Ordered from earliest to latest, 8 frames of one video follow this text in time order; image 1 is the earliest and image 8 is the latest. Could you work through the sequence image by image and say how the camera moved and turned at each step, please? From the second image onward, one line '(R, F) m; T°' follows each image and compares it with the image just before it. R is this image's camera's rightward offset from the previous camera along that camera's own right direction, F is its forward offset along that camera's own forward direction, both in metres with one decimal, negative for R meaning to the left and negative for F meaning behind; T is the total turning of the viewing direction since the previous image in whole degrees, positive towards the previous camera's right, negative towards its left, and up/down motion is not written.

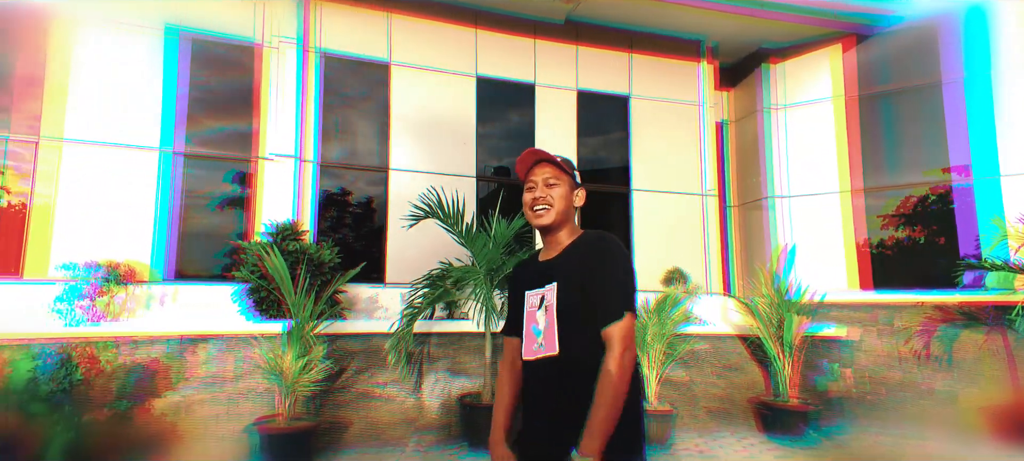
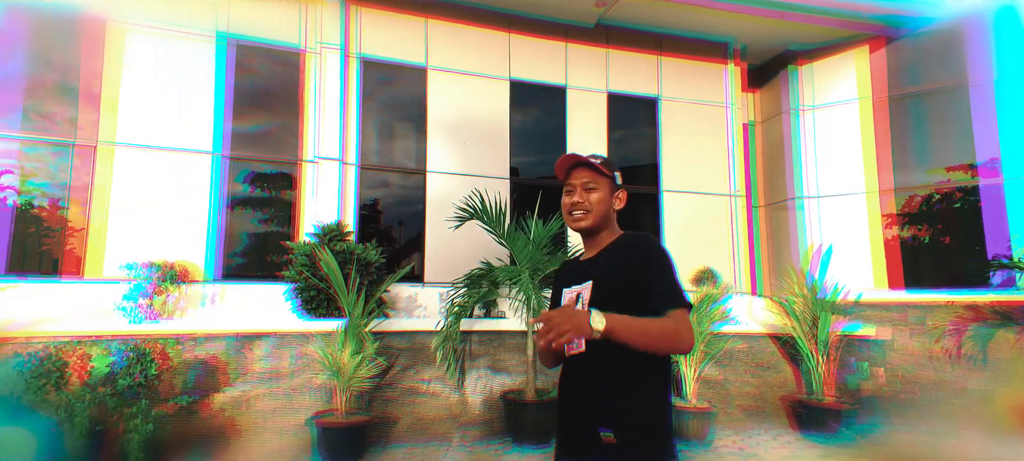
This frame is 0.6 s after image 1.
(-0.3, -0.1) m; -1°
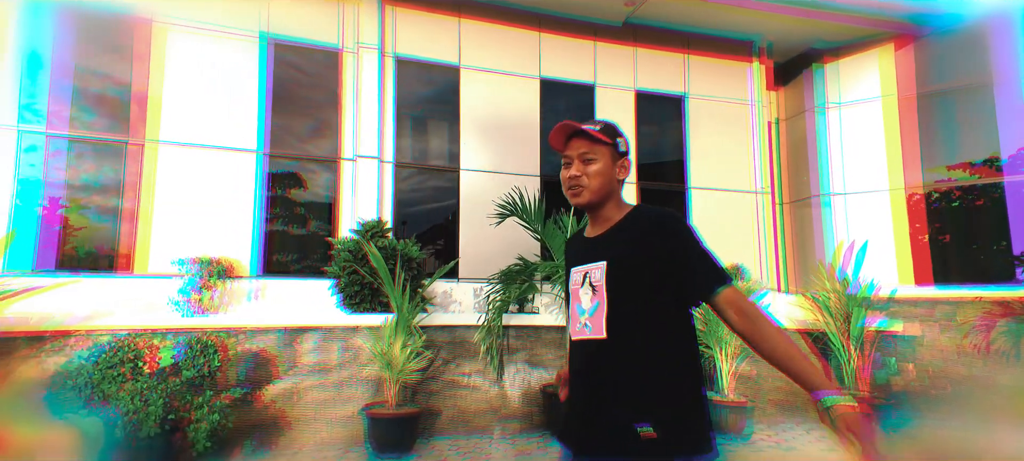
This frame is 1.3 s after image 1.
(-0.4, -0.1) m; 0°
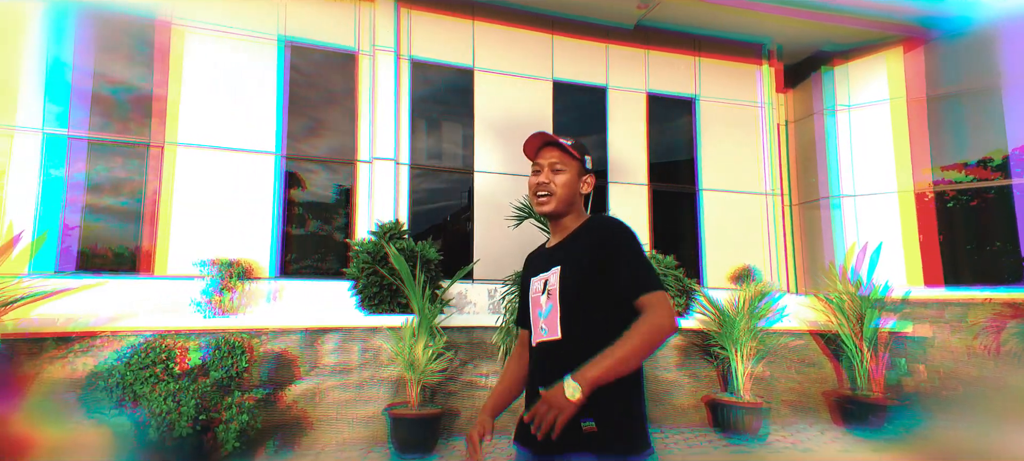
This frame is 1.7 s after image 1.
(-0.2, 0.0) m; 0°
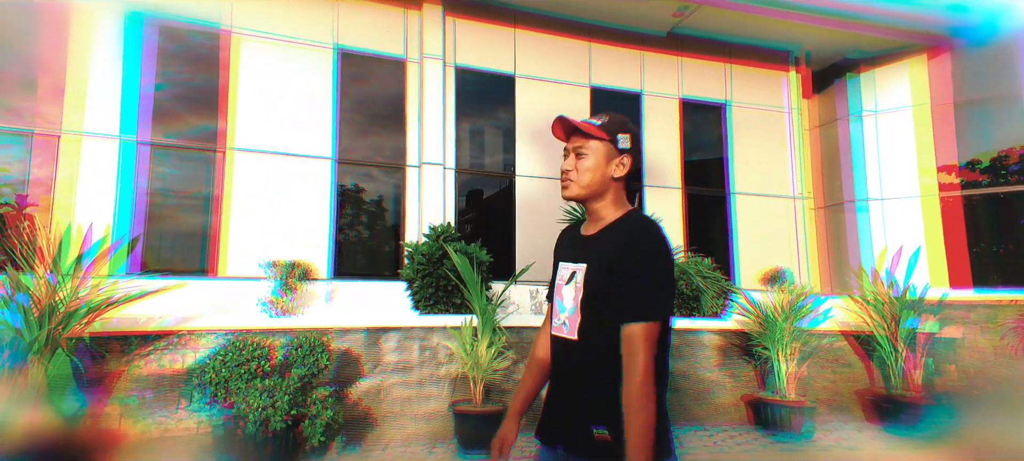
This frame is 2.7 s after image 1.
(-0.6, -0.2) m; 0°
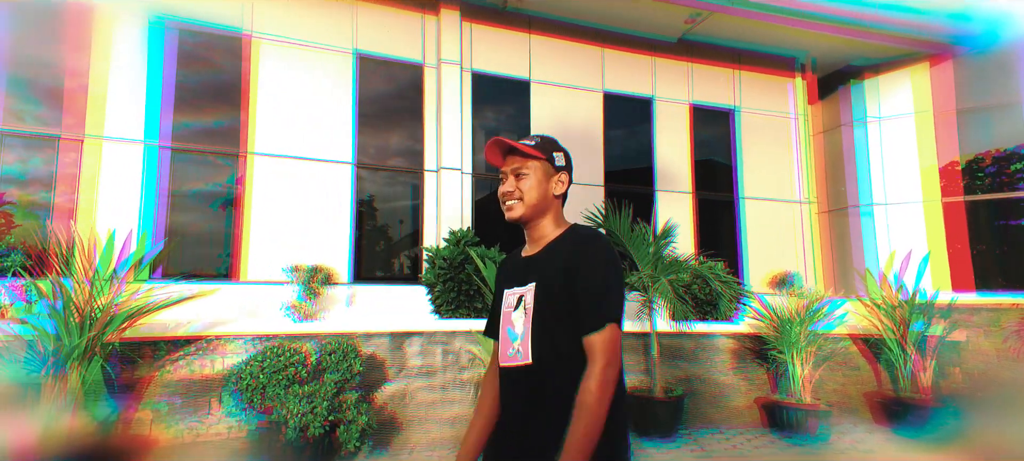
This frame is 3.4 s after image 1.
(-0.3, -0.1) m; +1°
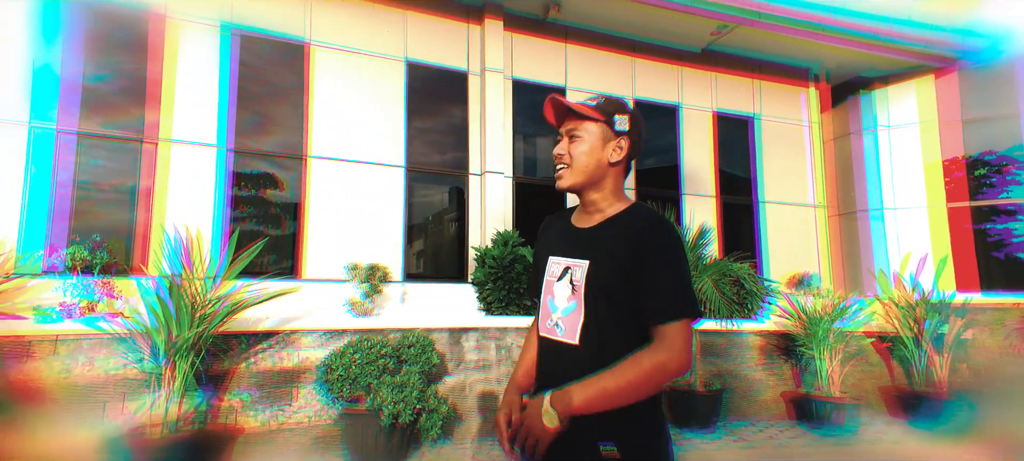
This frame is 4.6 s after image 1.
(-0.7, -0.3) m; +1°
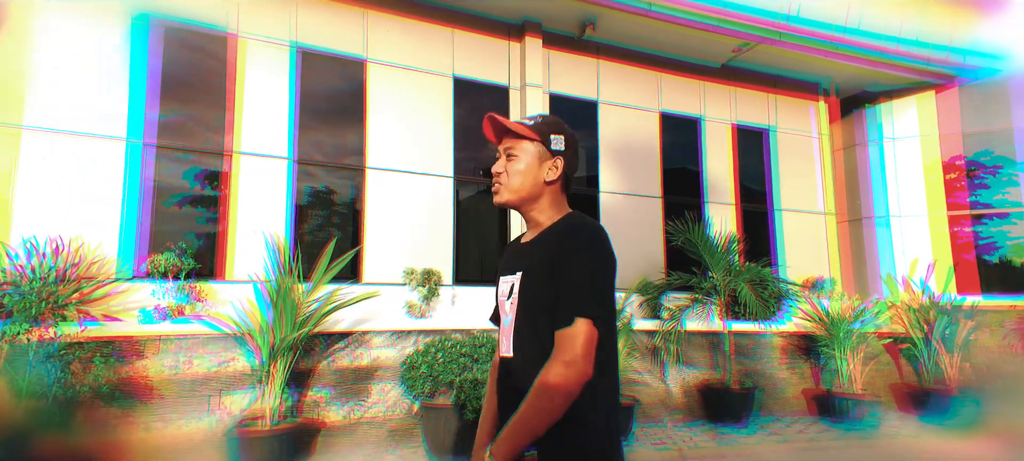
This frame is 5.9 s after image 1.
(-0.7, -0.4) m; +1°
